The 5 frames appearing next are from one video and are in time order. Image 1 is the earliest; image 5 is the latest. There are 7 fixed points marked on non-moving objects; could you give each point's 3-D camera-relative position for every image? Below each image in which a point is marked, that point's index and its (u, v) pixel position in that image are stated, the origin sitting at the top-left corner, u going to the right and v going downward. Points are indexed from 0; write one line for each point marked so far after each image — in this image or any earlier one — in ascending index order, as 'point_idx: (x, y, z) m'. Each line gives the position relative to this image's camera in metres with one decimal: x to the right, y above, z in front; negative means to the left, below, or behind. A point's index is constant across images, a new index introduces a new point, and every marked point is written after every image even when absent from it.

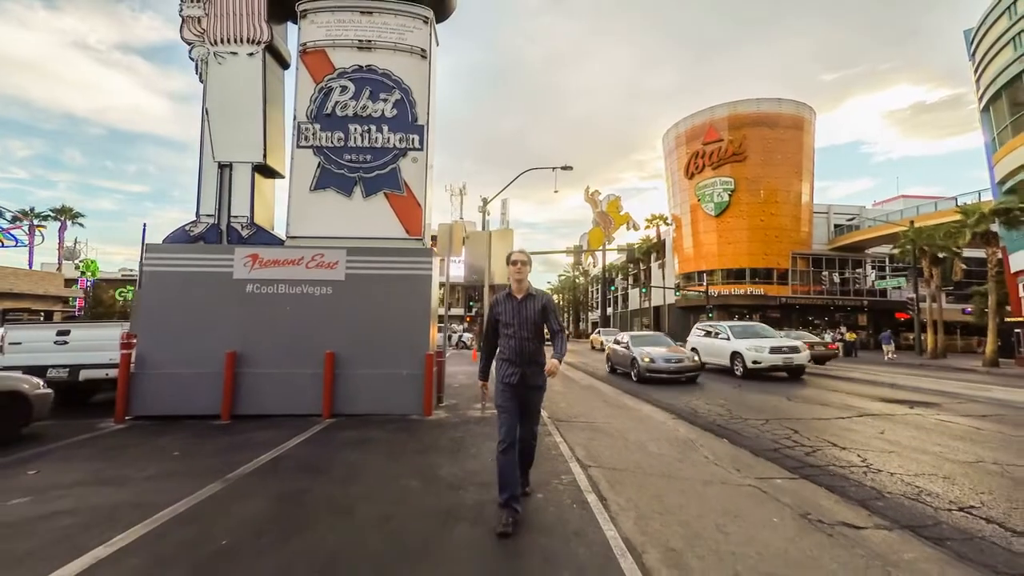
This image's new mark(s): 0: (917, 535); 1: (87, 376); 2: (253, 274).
0: (+3.2, -1.9, +4.4) m
1: (-6.5, -1.3, +8.5) m
2: (-3.9, +0.2, +8.4) m
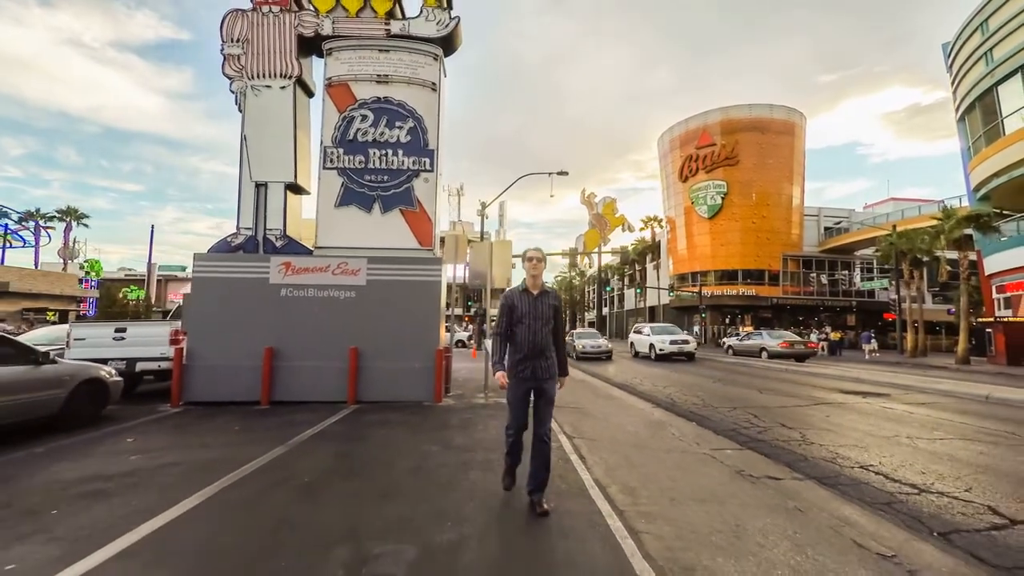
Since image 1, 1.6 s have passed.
0: (+3.2, -2.0, +5.8) m
1: (-6.6, -1.4, +9.8) m
2: (-4.0, +0.1, +9.8) m
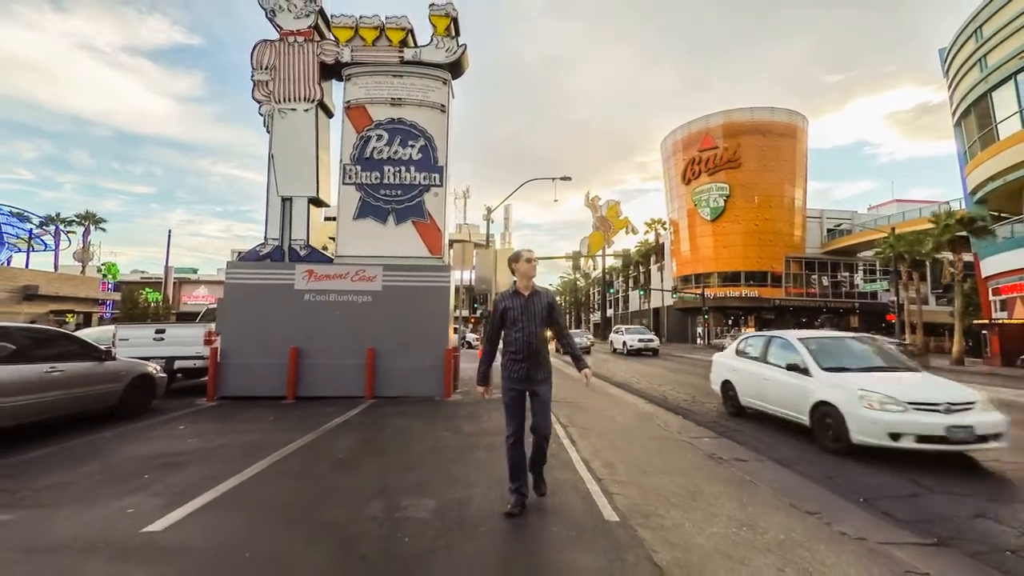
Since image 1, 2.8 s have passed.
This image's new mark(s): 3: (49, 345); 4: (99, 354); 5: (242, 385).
0: (+3.2, -2.1, +6.7) m
1: (-6.5, -1.5, +10.9) m
2: (-3.9, 0.0, +10.8) m
3: (-5.9, -0.7, +7.0) m
4: (-5.8, -0.9, +7.8) m
5: (-5.1, -1.8, +10.4) m
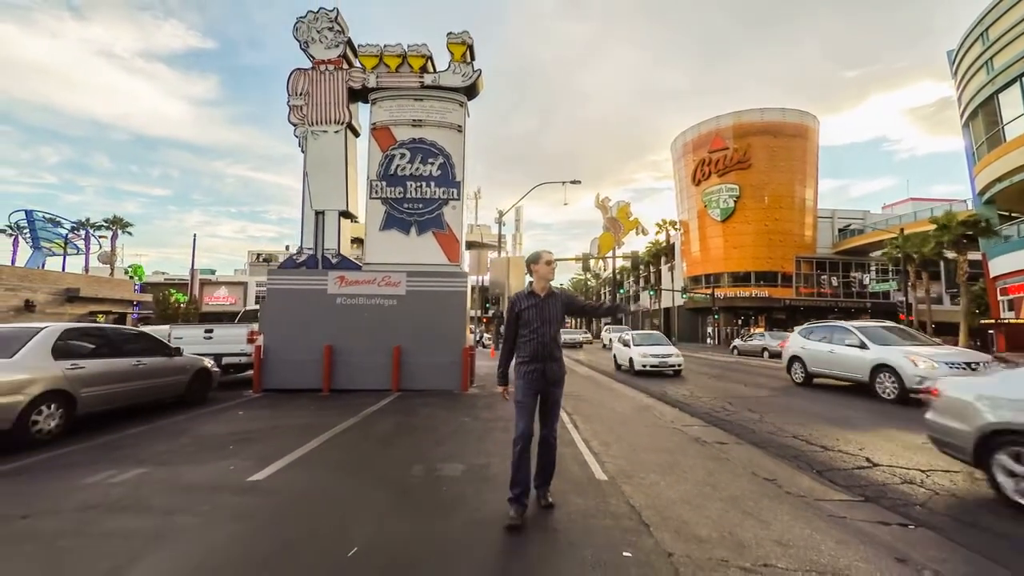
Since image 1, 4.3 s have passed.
0: (+3.4, -2.2, +7.8) m
1: (-6.3, -1.6, +12.1) m
2: (-3.7, 0.0, +12.0) m
3: (-5.7, -0.8, +8.3) m
4: (-5.6, -1.0, +9.0) m
5: (-4.8, -1.9, +11.7) m
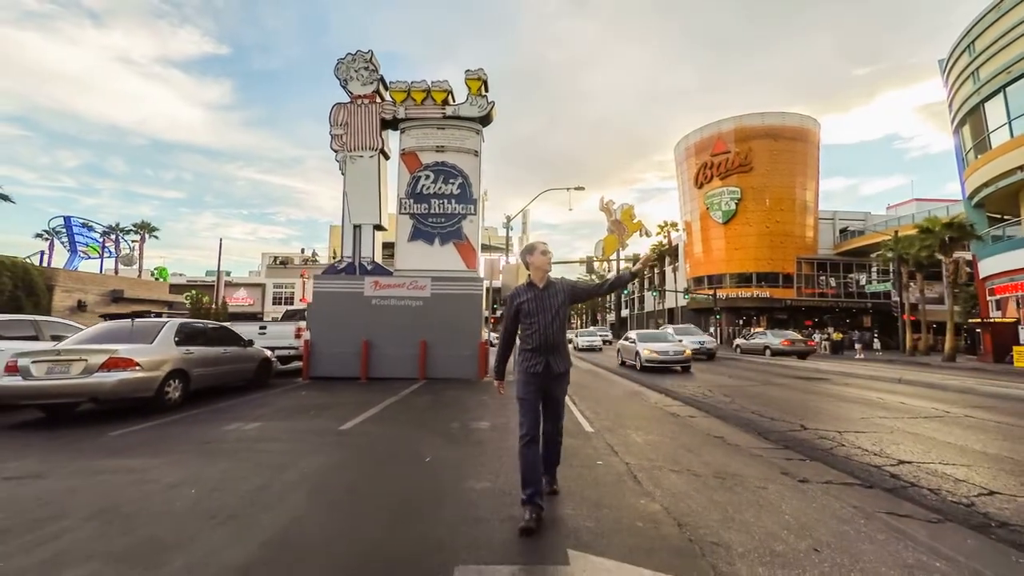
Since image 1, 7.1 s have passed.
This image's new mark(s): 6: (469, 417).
0: (+3.6, -2.3, +9.8) m
1: (-6.0, -1.7, +14.2) m
2: (-3.4, -0.1, +14.0) m
3: (-5.5, -0.9, +10.3) m
4: (-5.4, -1.1, +11.1) m
5: (-4.6, -2.0, +13.7) m
6: (-0.6, -1.9, +8.1) m
